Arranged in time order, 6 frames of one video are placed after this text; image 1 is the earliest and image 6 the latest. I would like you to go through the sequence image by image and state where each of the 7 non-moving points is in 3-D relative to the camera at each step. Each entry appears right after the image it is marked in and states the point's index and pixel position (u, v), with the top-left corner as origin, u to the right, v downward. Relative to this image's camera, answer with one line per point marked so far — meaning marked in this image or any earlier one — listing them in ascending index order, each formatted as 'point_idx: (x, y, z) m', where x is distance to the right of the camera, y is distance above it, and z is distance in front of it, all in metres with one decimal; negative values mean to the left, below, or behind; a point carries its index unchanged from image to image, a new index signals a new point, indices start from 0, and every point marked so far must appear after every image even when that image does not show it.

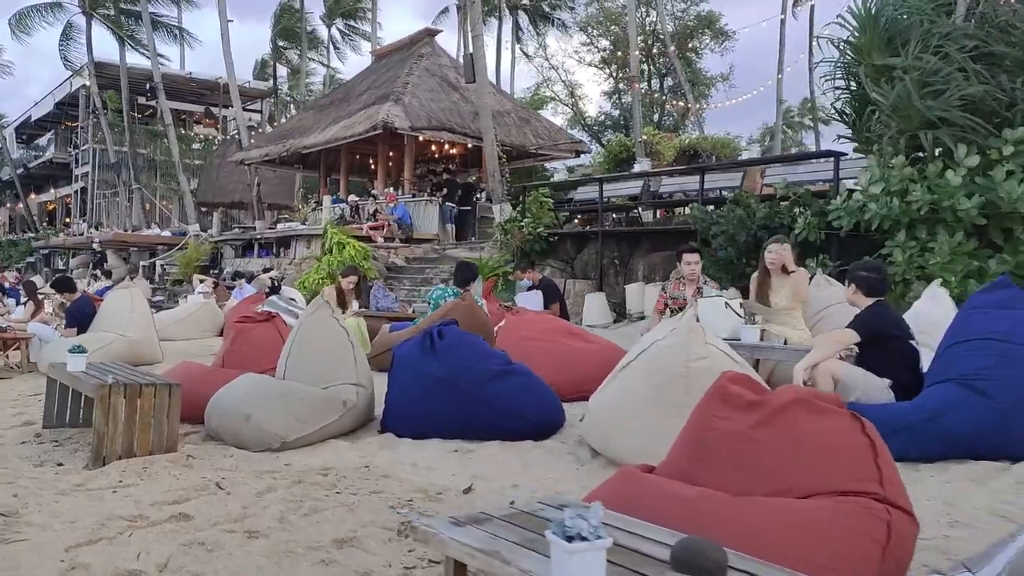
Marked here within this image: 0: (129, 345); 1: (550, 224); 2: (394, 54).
0: (-3.3, -0.5, +7.4) m
1: (+0.5, +1.0, +12.9) m
2: (-2.7, +5.5, +19.8) m
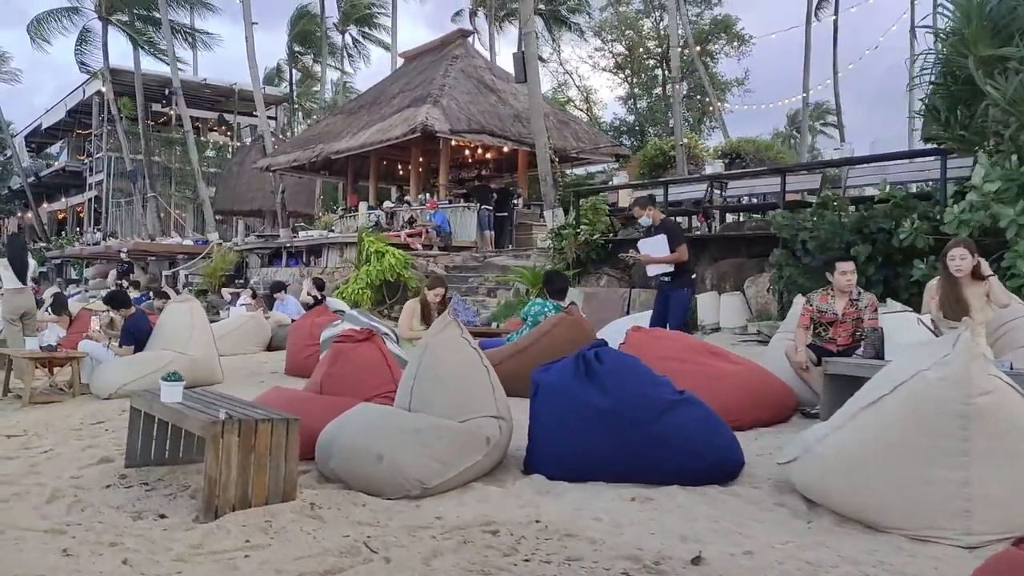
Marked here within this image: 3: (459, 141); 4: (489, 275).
0: (-2.6, -0.6, +6.8) m
1: (+1.3, +0.8, +12.2) m
2: (-2.0, +5.3, +19.2) m
3: (-0.9, +2.7, +15.1) m
4: (-0.4, +0.2, +13.9) m
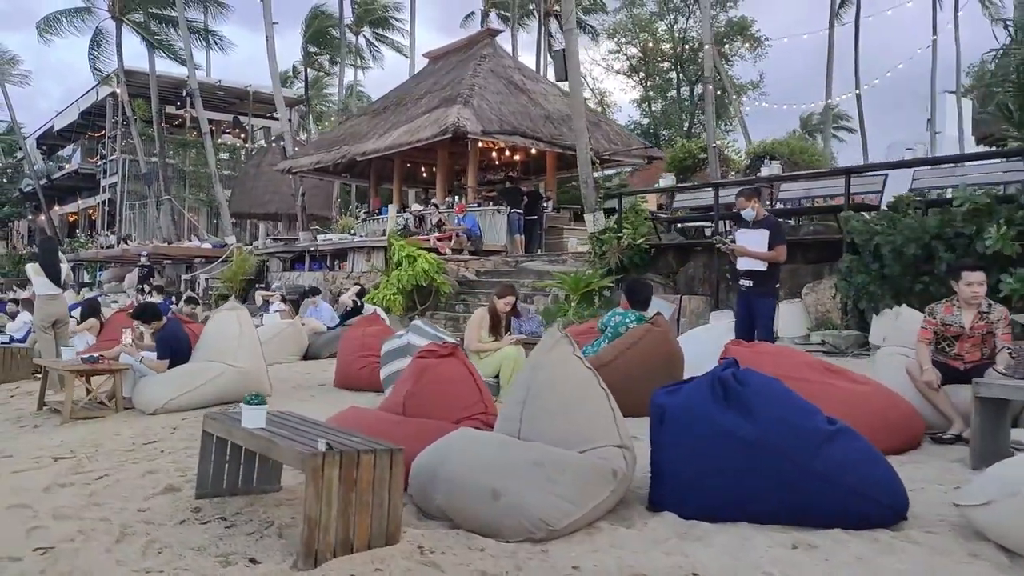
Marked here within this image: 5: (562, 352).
0: (-2.1, -0.7, +6.3) m
1: (+1.9, +0.7, +11.8) m
2: (-1.3, +5.1, +18.8) m
3: (-0.4, +2.6, +14.7) m
4: (+0.2, +0.1, +13.5) m
5: (+0.2, -0.3, +3.6) m
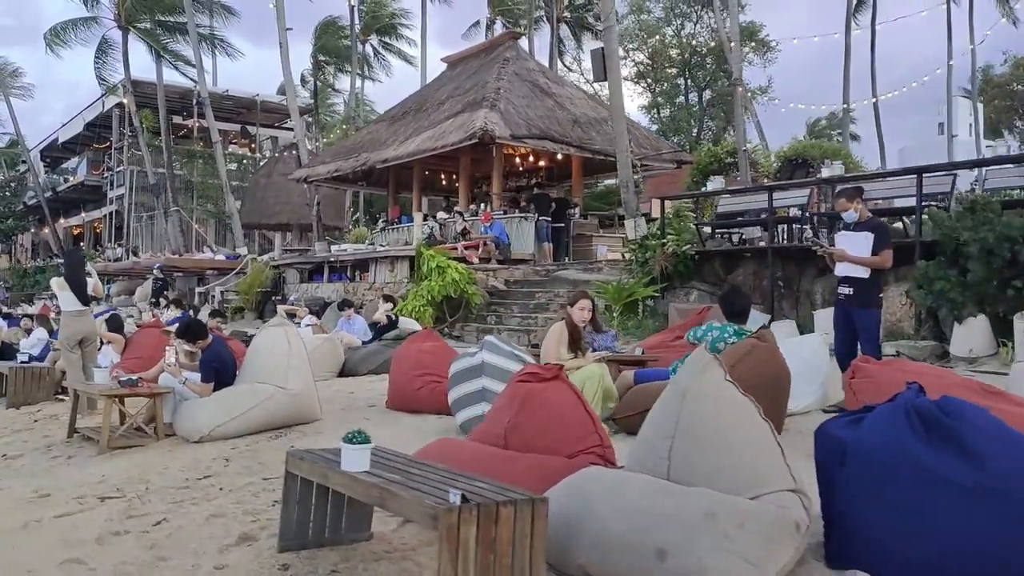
0: (-1.5, -0.8, +5.8) m
1: (+2.4, +0.6, +11.3) m
2: (-0.9, +4.9, +18.3) m
3: (+0.1, +2.4, +14.2) m
4: (+0.7, 0.0, +13.0) m
5: (+0.7, -0.3, +3.0) m
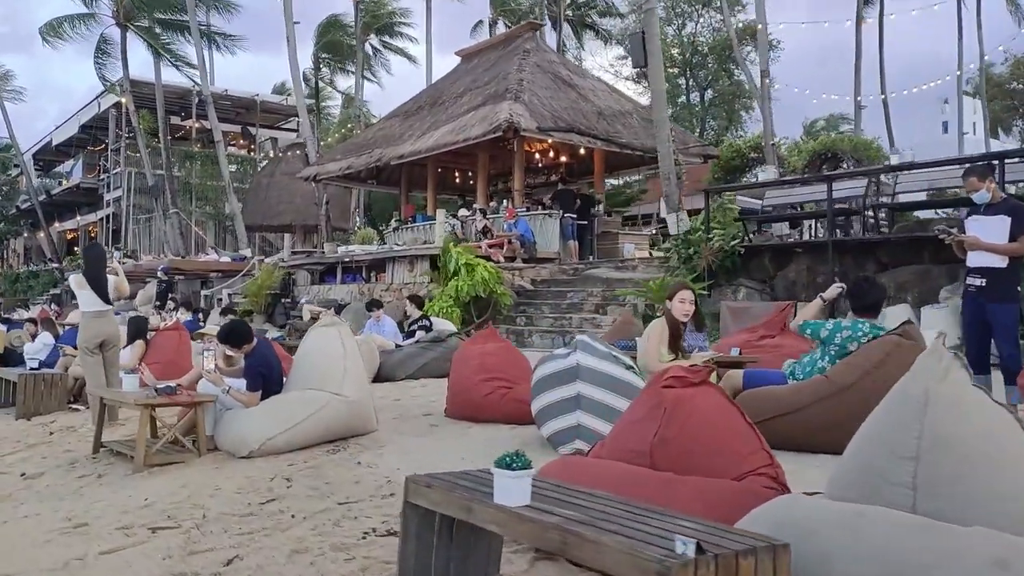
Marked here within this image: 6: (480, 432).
0: (-1.0, -0.7, +5.1) m
1: (+2.9, +0.7, +10.7) m
2: (-0.5, +4.9, +17.7) m
3: (+0.6, +2.4, +13.6) m
4: (+1.2, 0.0, +12.3) m
5: (+1.3, -0.3, +2.4) m
6: (-0.2, -0.9, +5.3) m
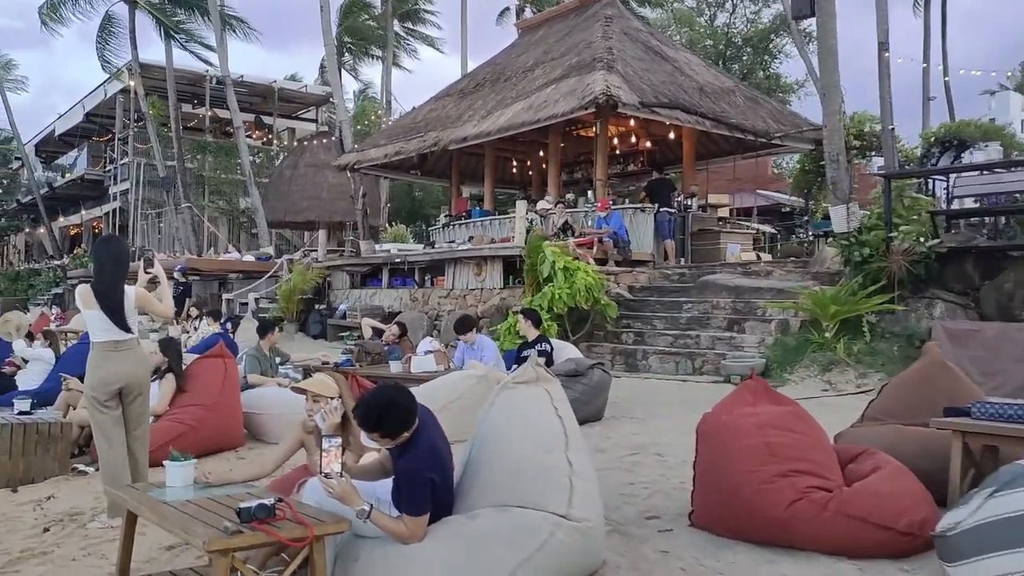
0: (+0.2, -0.9, +2.8) m
1: (+4.1, +0.5, +8.3) m
2: (+0.8, +4.8, +15.4) m
3: (+1.8, +2.3, +11.3) m
4: (+2.4, -0.1, +10.0) m
5: (+2.5, -0.4, +0.1) m
6: (+1.0, -1.0, +3.0) m
